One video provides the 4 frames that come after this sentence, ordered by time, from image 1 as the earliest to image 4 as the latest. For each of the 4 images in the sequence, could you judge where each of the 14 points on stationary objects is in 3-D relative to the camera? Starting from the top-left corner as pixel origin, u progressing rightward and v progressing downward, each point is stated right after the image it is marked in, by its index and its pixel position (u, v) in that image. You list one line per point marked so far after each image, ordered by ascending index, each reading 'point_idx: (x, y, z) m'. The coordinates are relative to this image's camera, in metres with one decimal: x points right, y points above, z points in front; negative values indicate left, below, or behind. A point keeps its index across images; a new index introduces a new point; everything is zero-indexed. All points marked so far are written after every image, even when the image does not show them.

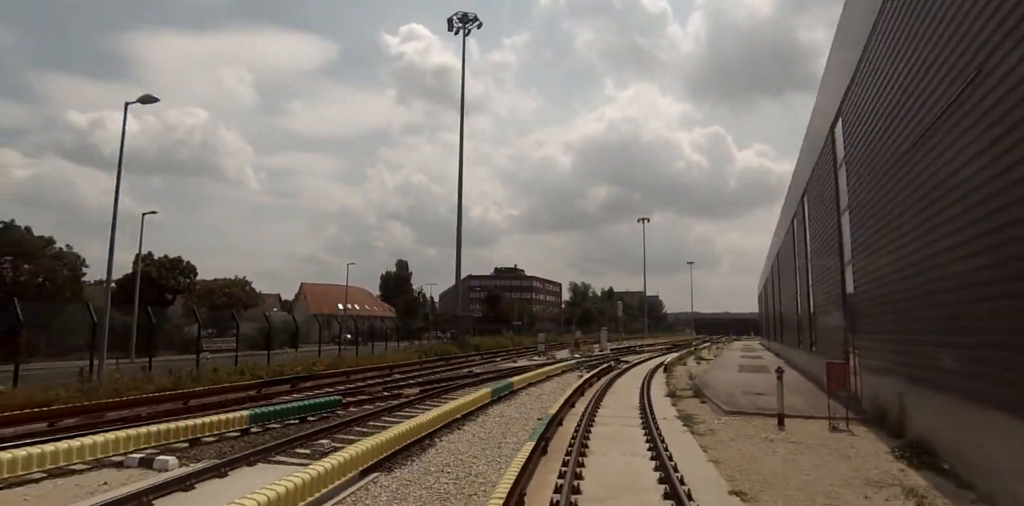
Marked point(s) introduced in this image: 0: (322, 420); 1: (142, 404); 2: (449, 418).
0: (-3.6, -3.2, +10.7) m
1: (-7.3, -3.0, +11.2) m
2: (-1.2, -3.1, +10.8) m
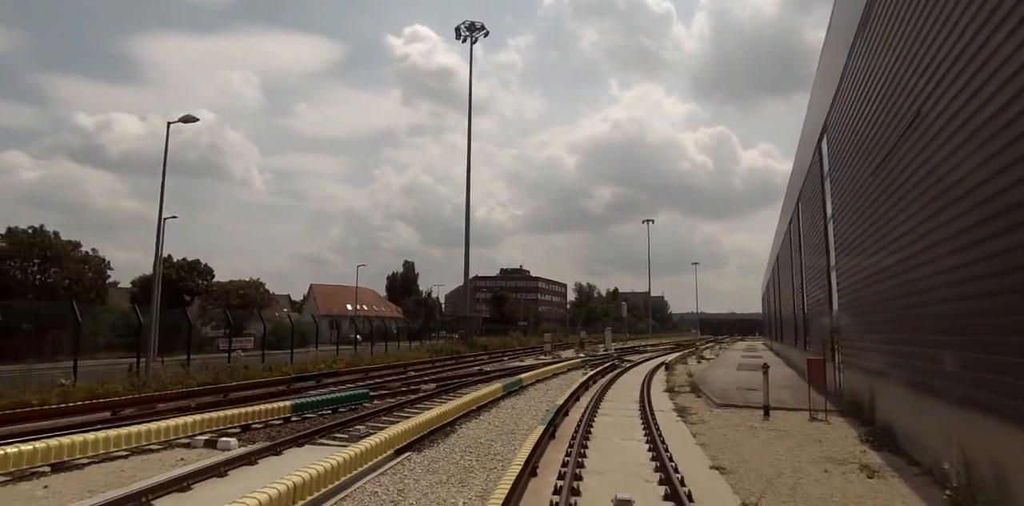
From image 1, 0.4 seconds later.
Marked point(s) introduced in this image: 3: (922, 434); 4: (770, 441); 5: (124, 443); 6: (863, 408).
0: (-3.4, -3.3, +11.9) m
1: (-7.1, -3.1, +12.4) m
2: (-1.0, -3.3, +11.9) m
3: (+5.6, -2.5, +7.7) m
4: (+4.2, -3.1, +9.2) m
5: (-5.6, -2.7, +8.1) m
6: (+6.8, -3.0, +10.8) m
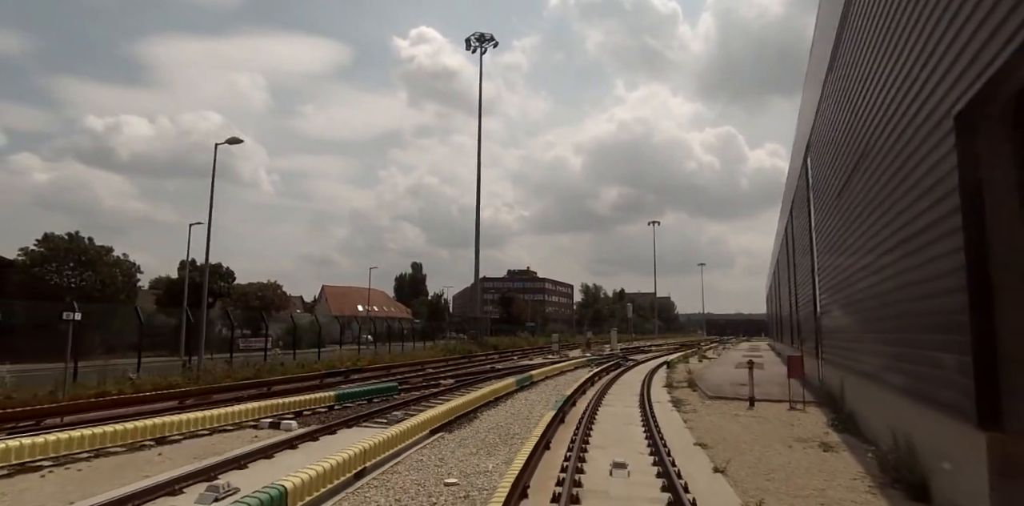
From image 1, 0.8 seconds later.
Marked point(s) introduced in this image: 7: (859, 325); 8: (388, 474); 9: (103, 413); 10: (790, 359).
0: (-3.0, -3.5, +13.4) m
1: (-6.7, -3.4, +14.0) m
2: (-0.6, -3.5, +13.5) m
3: (+5.9, -2.7, +9.2) m
4: (+4.5, -3.3, +10.7) m
5: (-5.3, -2.9, +9.7) m
6: (+7.1, -3.2, +12.3) m
7: (+6.6, -1.4, +10.6) m
8: (-1.6, -2.8, +7.2) m
9: (-7.6, -2.9, +10.5) m
10: (+6.7, -2.6, +13.6) m
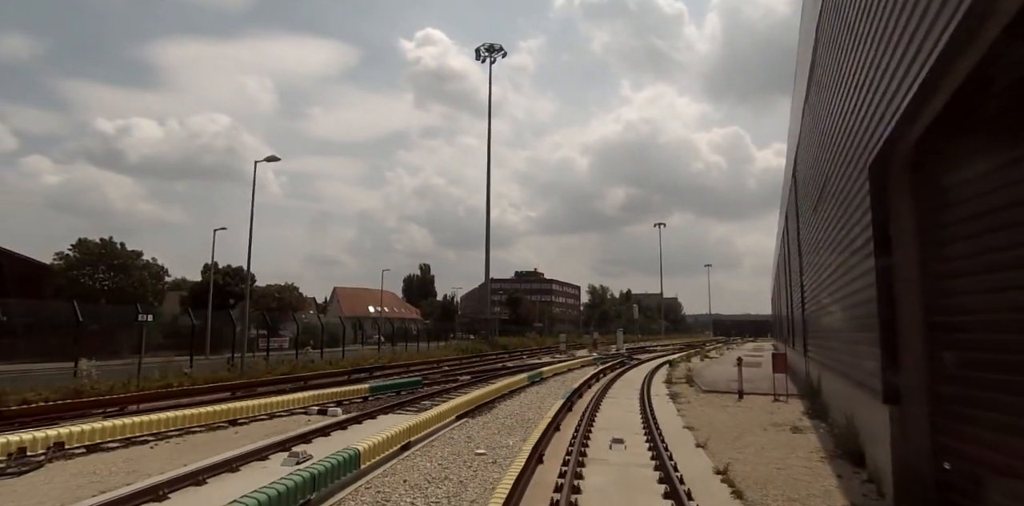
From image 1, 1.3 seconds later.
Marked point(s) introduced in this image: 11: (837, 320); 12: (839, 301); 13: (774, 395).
0: (-2.7, -3.7, +15.0) m
1: (-6.4, -3.6, +15.6) m
2: (-0.3, -3.7, +15.0) m
3: (+6.2, -2.9, +10.6) m
4: (+4.8, -3.5, +12.2) m
5: (-5.0, -3.1, +11.3) m
6: (+7.4, -3.4, +13.7) m
7: (+6.9, -1.6, +12.1) m
8: (-1.3, -3.0, +8.7) m
9: (-7.3, -3.2, +12.1) m
10: (+7.1, -2.8, +15.0) m
11: (+6.5, -1.4, +11.4) m
12: (+6.6, -1.0, +11.6) m
13: (+6.7, -3.6, +14.3) m
